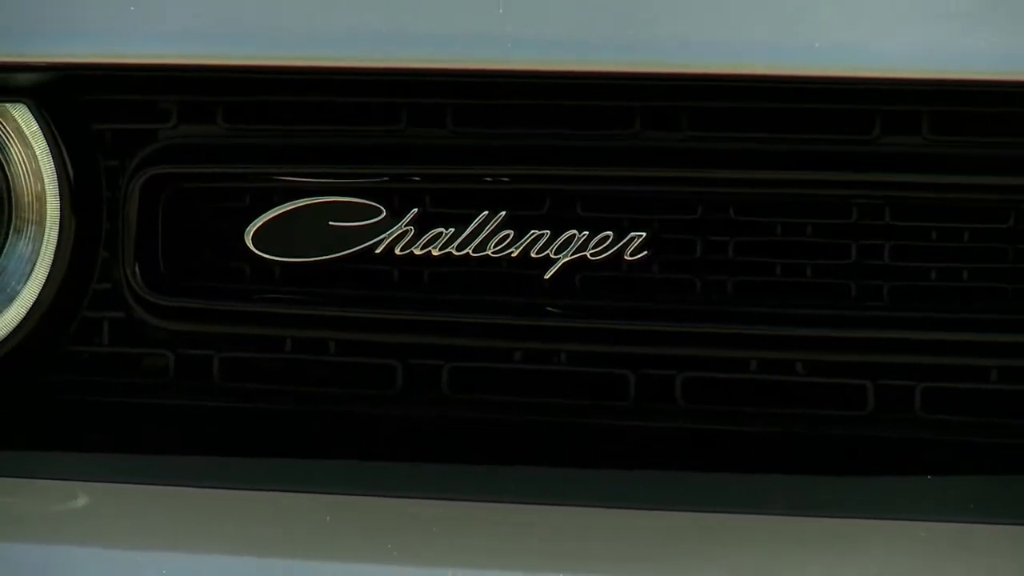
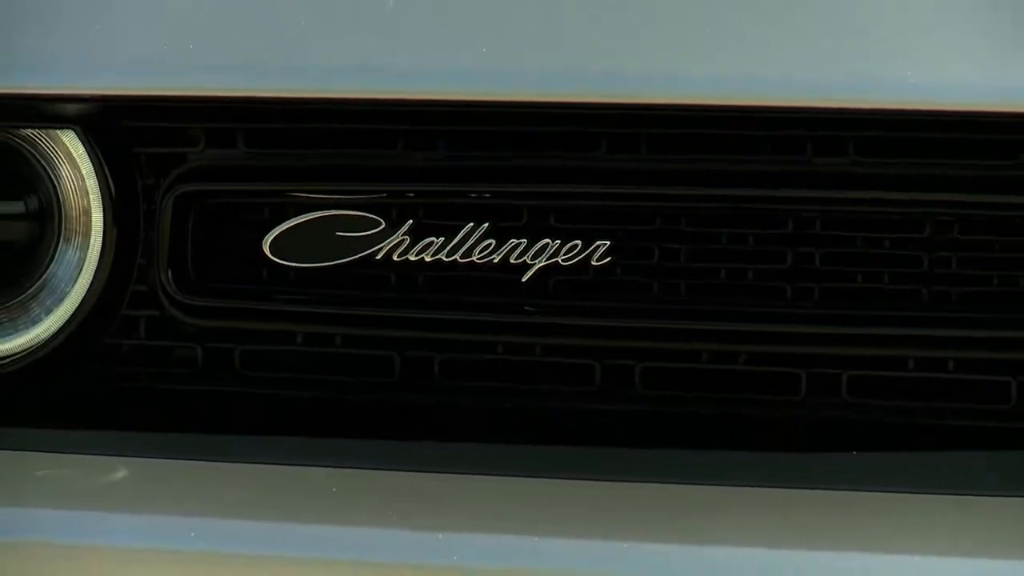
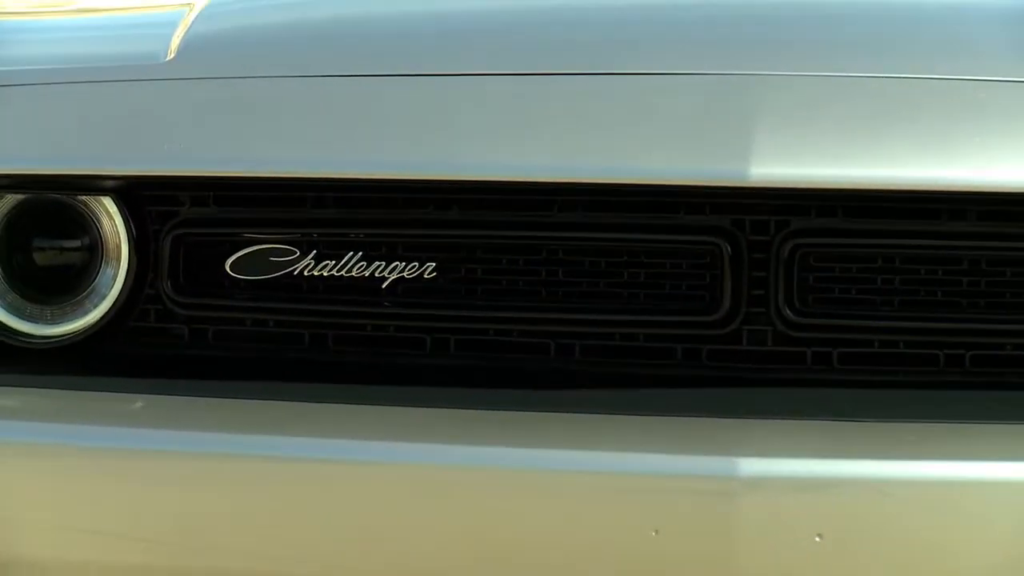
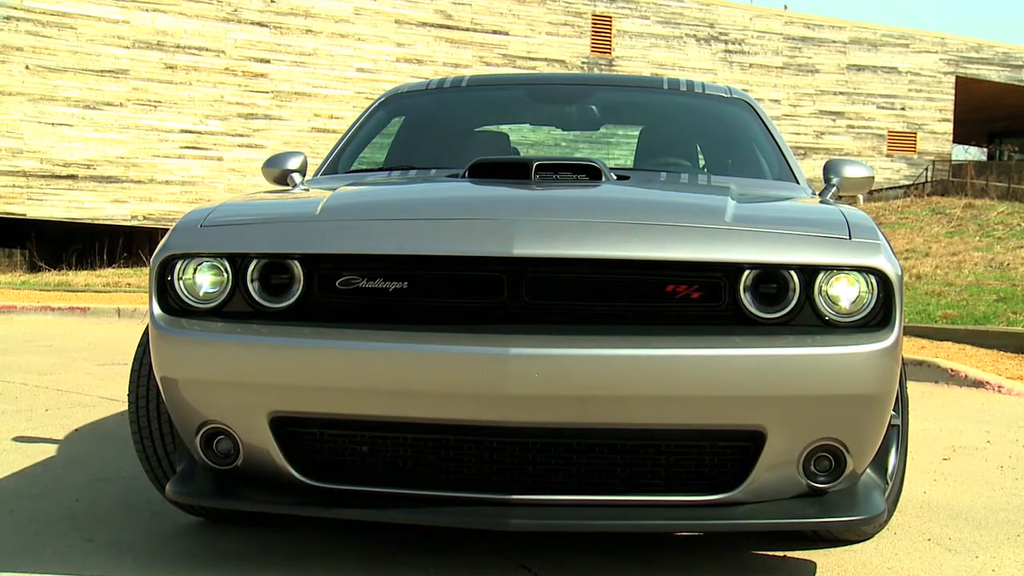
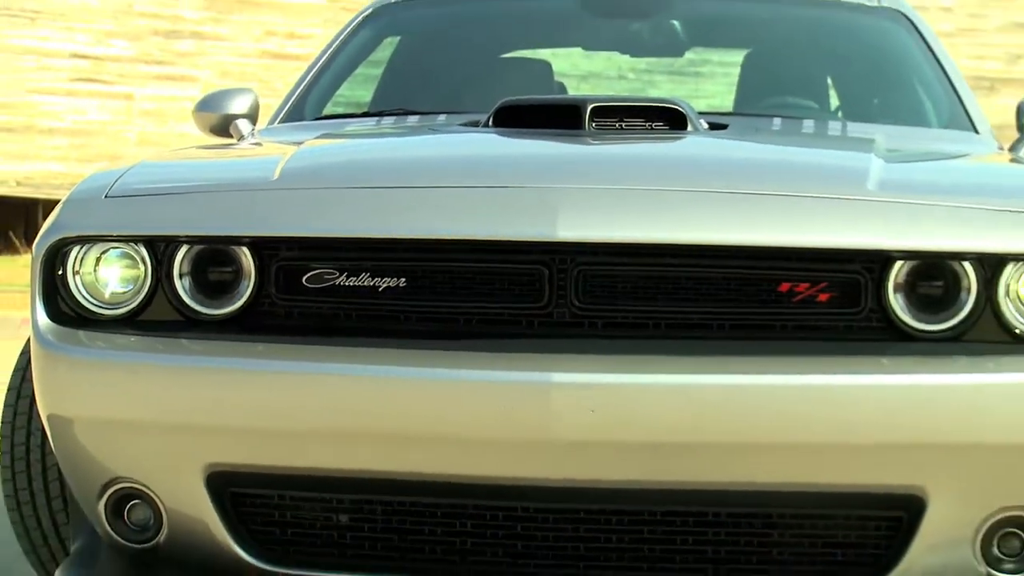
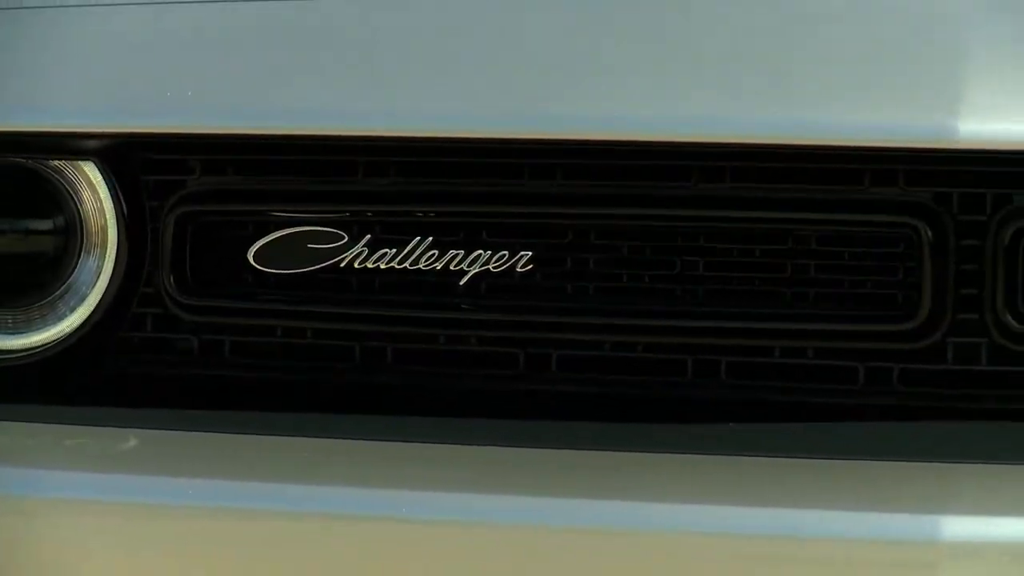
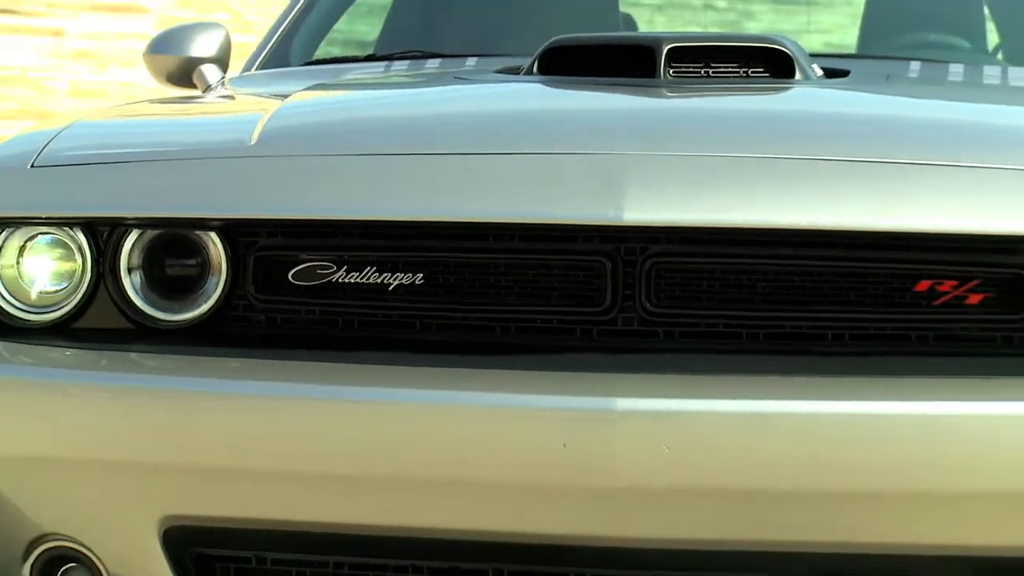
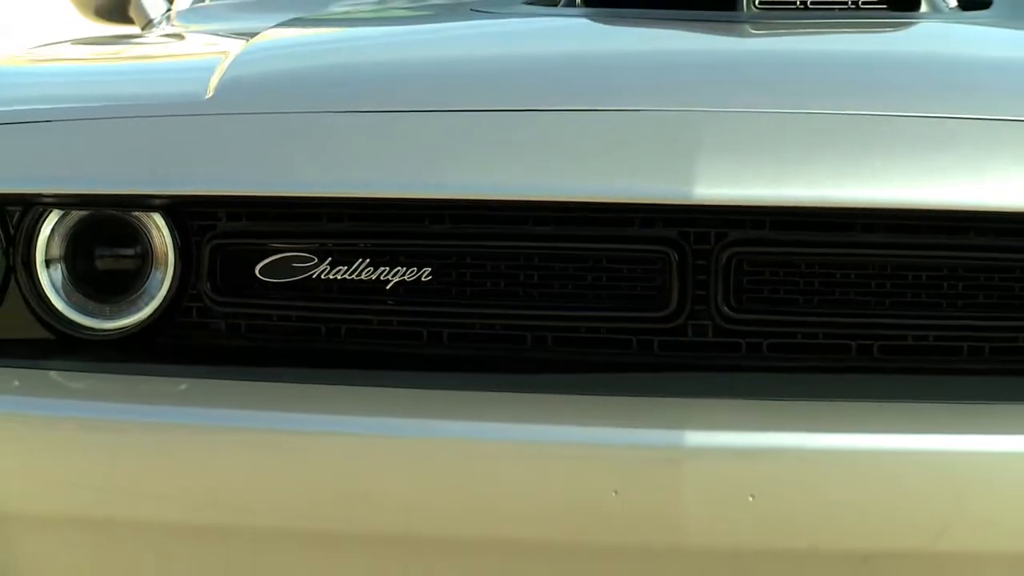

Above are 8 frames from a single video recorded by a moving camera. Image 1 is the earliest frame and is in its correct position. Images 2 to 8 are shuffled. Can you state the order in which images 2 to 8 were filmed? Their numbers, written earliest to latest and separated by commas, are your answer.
2, 6, 3, 8, 7, 5, 4
